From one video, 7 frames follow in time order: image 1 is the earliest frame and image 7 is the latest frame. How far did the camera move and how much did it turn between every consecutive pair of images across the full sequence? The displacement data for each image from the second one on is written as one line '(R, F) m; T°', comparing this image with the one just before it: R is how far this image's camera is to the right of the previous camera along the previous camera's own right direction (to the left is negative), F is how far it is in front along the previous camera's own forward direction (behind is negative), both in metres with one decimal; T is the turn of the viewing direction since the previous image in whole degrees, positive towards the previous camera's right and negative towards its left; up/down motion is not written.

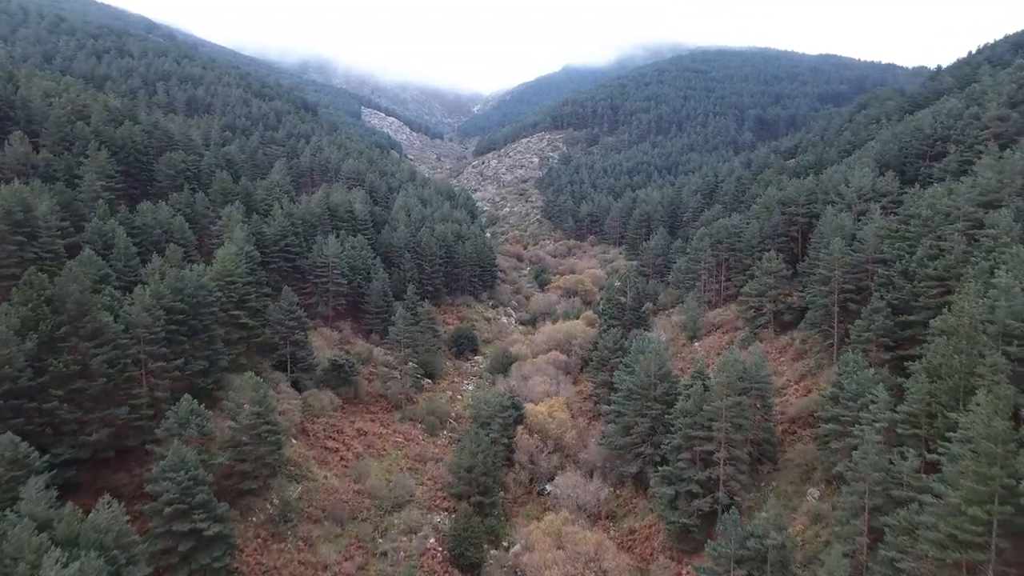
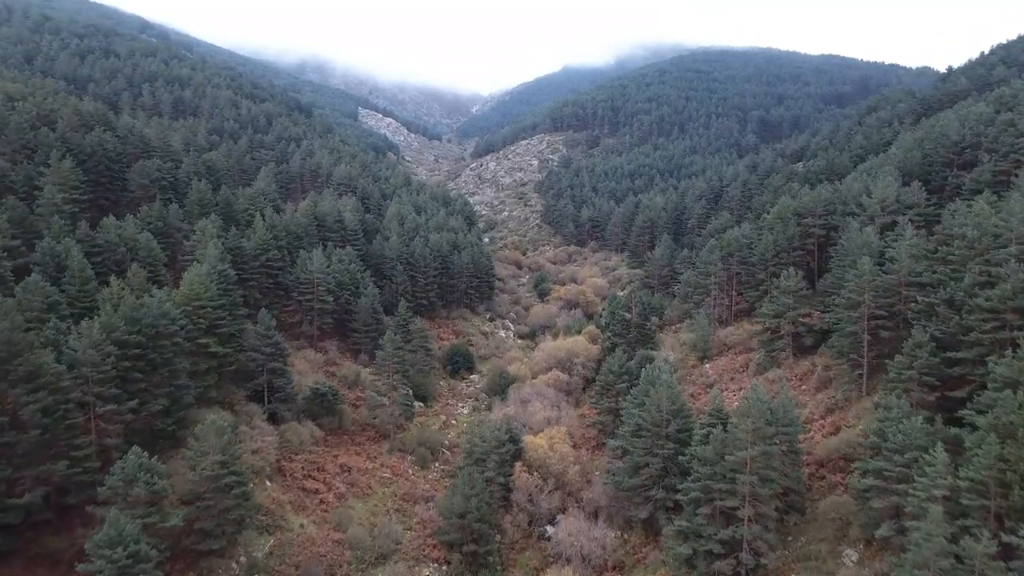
(+0.1, +3.3) m; 0°
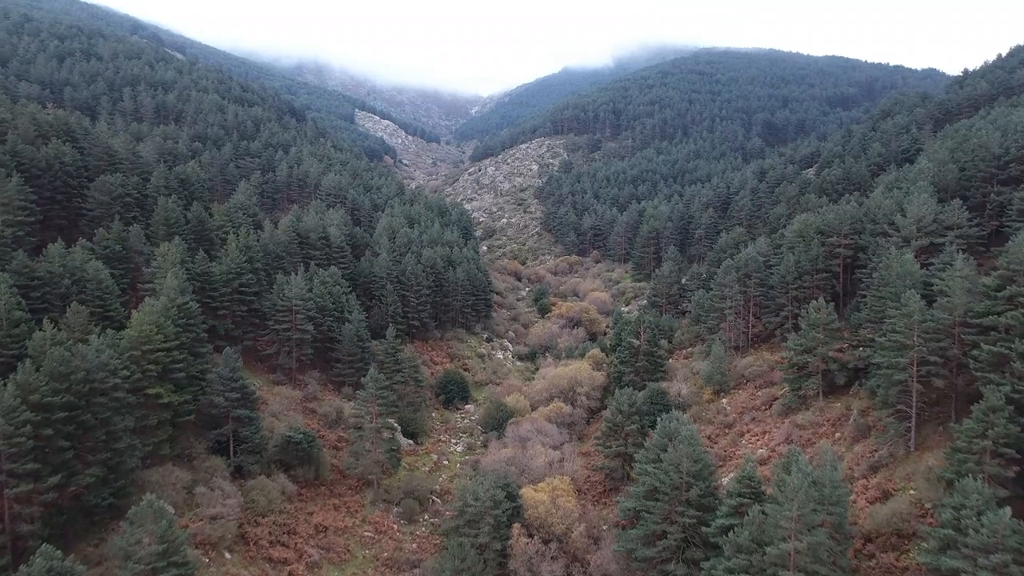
(+0.1, +4.1) m; 0°
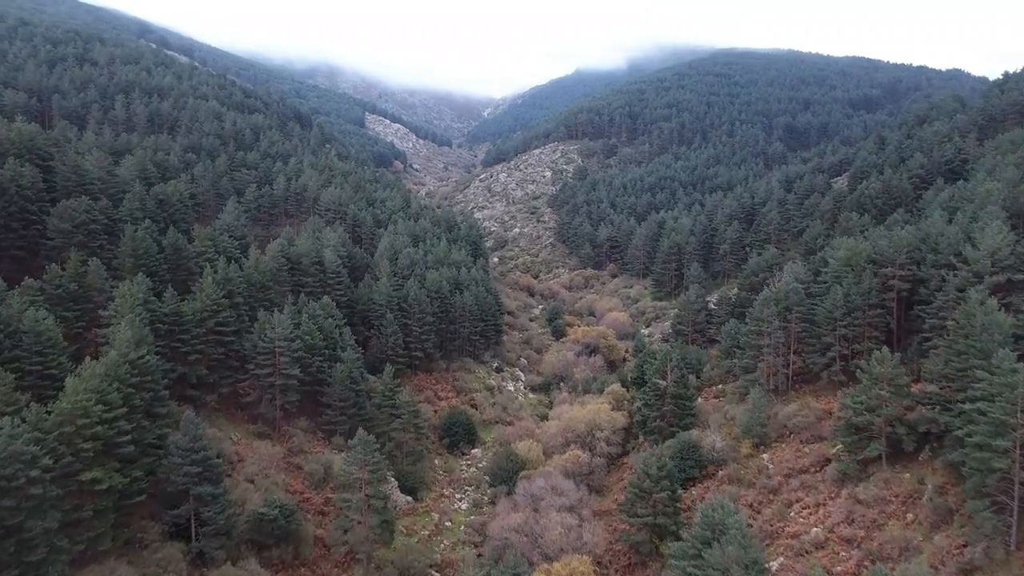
(+0.1, +4.9) m; -1°
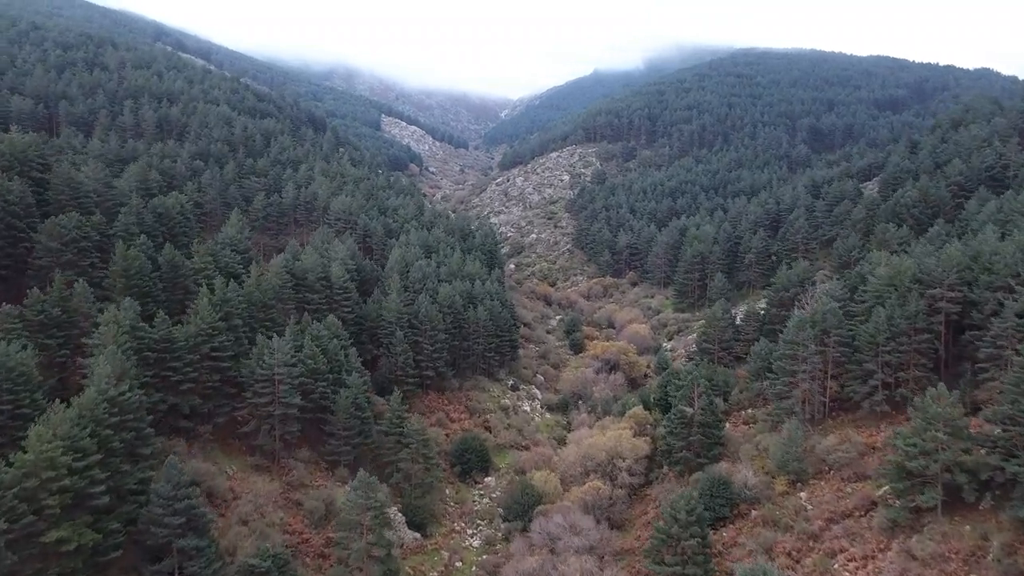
(0.0, +2.7) m; -1°
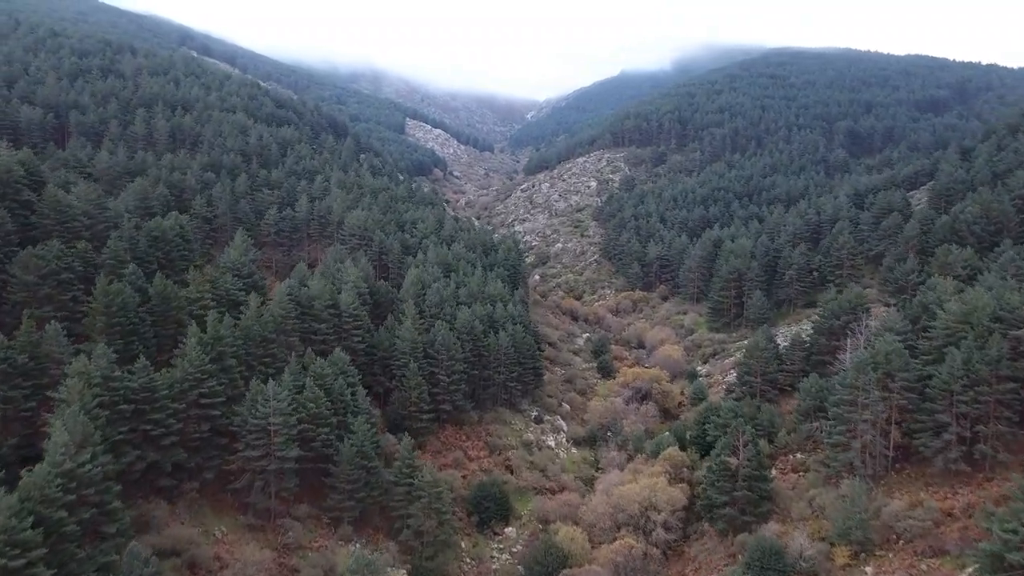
(+0.1, +3.9) m; -2°
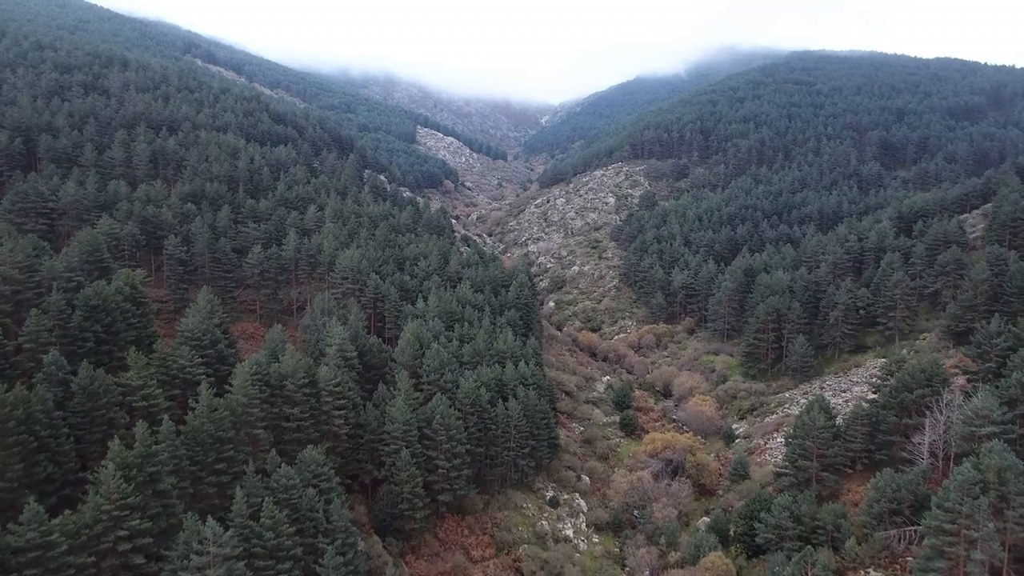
(+0.1, +7.1) m; -1°
